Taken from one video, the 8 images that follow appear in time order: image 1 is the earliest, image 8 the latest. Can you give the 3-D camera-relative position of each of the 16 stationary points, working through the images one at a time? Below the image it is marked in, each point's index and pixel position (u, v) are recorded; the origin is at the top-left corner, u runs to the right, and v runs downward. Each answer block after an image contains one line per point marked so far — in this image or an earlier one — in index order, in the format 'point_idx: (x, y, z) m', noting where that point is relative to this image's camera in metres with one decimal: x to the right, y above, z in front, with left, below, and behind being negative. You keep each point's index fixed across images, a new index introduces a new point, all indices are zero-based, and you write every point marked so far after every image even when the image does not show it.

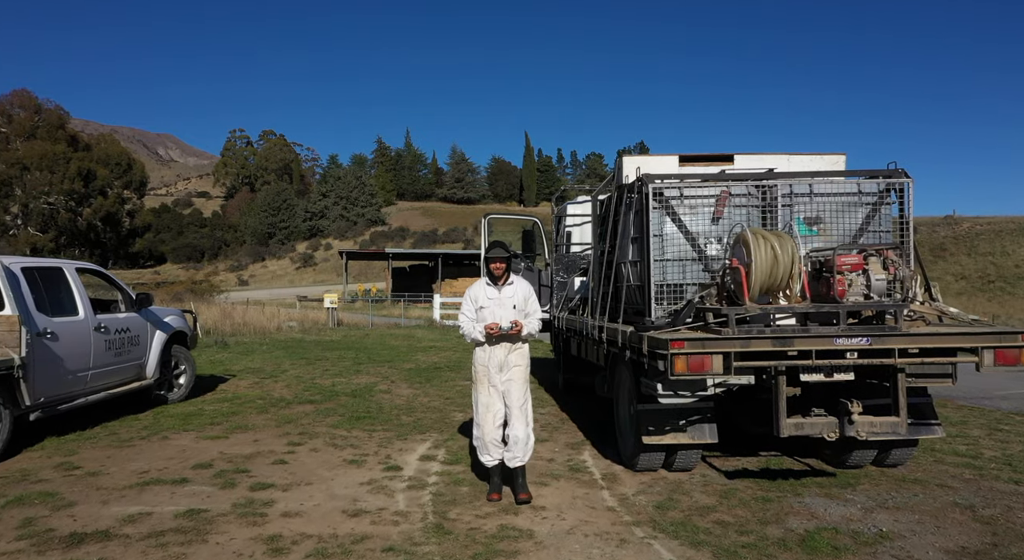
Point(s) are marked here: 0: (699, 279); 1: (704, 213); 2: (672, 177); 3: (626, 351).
0: (+1.6, 0.0, +6.4) m
1: (+1.7, +0.6, +6.4) m
2: (+1.4, +0.9, +6.4) m
3: (+1.0, -0.6, +6.4) m
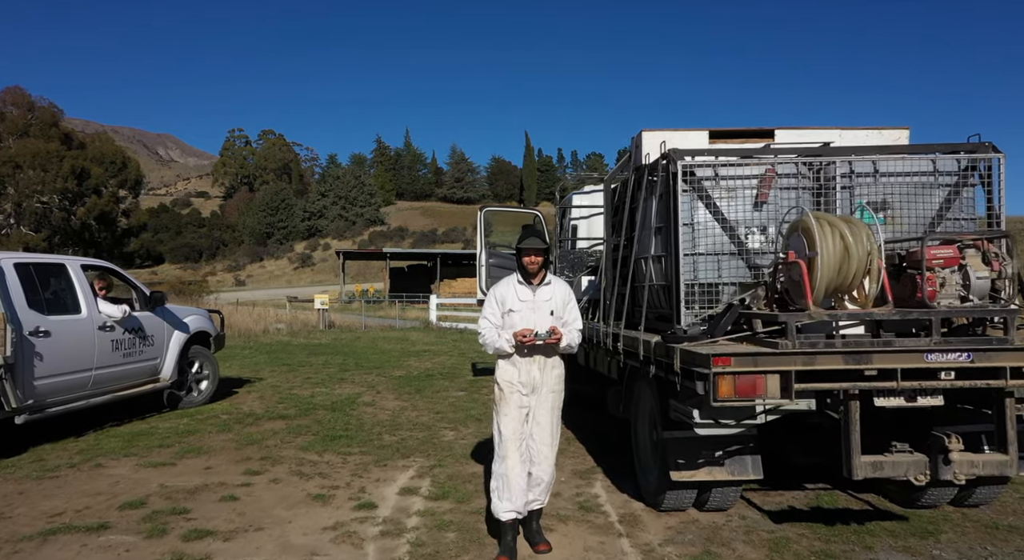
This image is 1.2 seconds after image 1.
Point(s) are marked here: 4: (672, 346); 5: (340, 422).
0: (+1.6, 0.0, +5.3) m
1: (+1.7, +0.6, +5.3) m
2: (+1.4, +0.9, +5.2) m
3: (+1.0, -0.6, +5.2) m
4: (+1.0, -0.4, +4.6) m
5: (-2.0, -1.7, +8.8) m
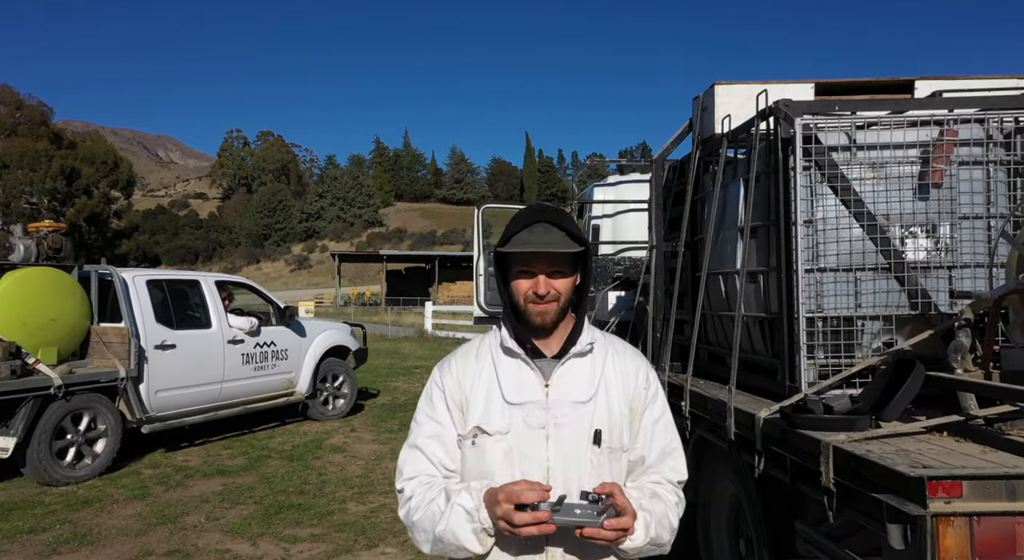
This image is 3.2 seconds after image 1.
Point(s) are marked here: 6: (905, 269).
0: (+1.7, -0.1, +3.3) m
1: (+1.7, +0.4, +3.3) m
2: (+1.4, +0.8, +3.2) m
3: (+1.0, -0.8, +3.2) m
4: (+1.1, -0.6, +2.6) m
5: (-2.0, -1.8, +6.8) m
6: (+1.7, +0.1, +3.2) m
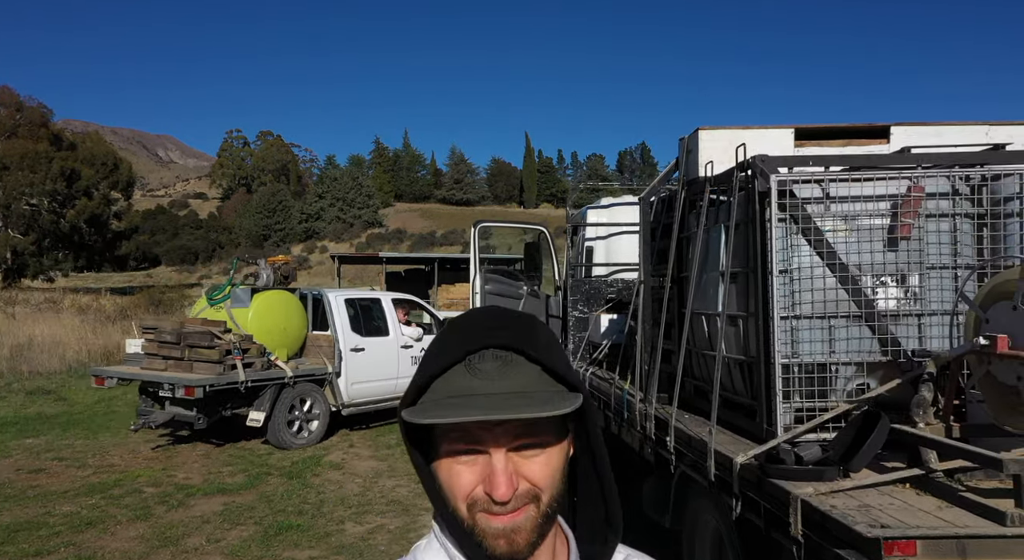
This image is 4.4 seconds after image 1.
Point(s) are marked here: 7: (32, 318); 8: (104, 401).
0: (+1.6, -0.3, +3.4) m
1: (+1.7, +0.2, +3.4) m
2: (+1.4, +0.5, +3.4) m
3: (+1.0, -1.0, +3.3) m
4: (+1.0, -0.8, +2.8) m
5: (-2.0, -2.1, +6.9) m
6: (+1.7, -0.2, +3.4) m
7: (-12.1, -1.0, +18.6) m
8: (-6.8, -2.0, +12.2) m
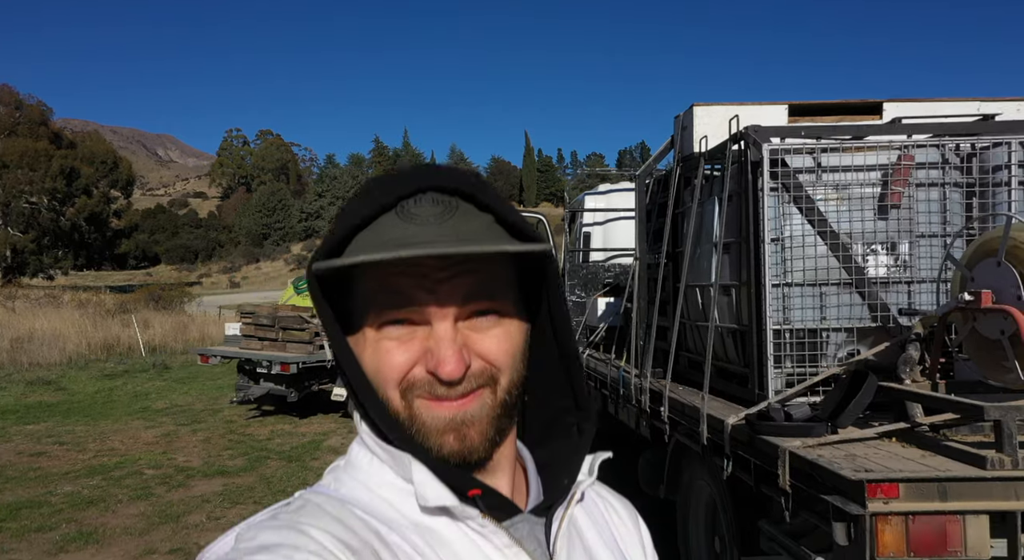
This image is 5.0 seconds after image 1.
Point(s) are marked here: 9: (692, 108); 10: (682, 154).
0: (+1.6, -0.2, +3.5) m
1: (+1.6, +0.4, +3.5) m
2: (+1.4, +0.7, +3.4) m
3: (+1.0, -0.8, +3.4) m
4: (+1.0, -0.6, +2.8) m
5: (-2.1, -1.9, +7.0) m
6: (+1.7, 0.0, +3.5) m
7: (-12.1, -0.8, +18.6) m
8: (-6.8, -1.8, +12.3) m
9: (+1.0, +1.0, +4.3) m
10: (+1.0, +0.8, +4.5) m
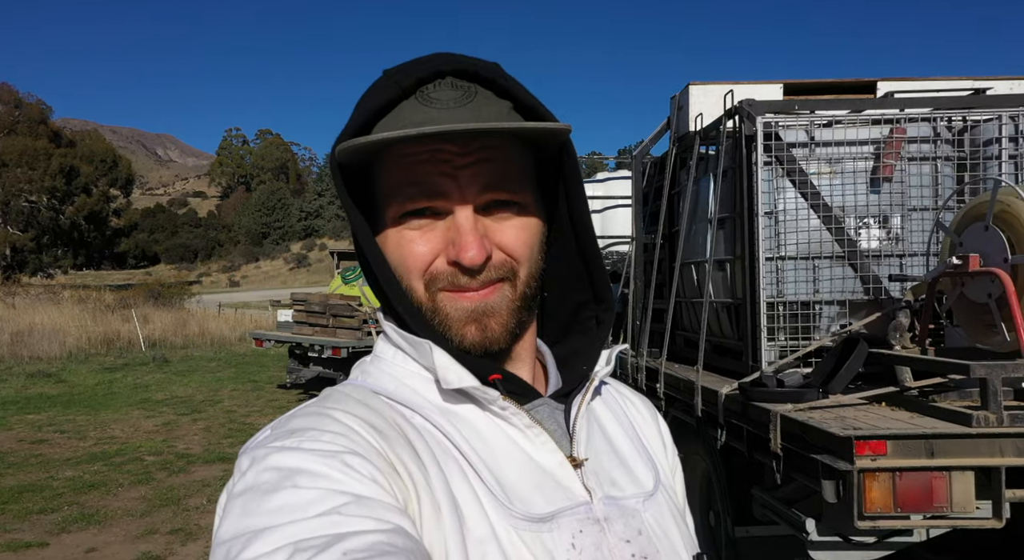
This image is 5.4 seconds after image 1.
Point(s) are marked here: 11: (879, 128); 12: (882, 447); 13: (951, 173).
0: (+1.6, -0.1, +3.5) m
1: (+1.6, +0.5, +3.5) m
2: (+1.3, +0.8, +3.5) m
3: (+0.9, -0.7, +3.4) m
4: (+1.0, -0.5, +2.9) m
5: (-2.1, -1.8, +7.0) m
6: (+1.6, +0.1, +3.5) m
7: (-12.2, -0.7, +18.7) m
8: (-6.8, -1.7, +12.3) m
9: (+1.0, +1.1, +4.3) m
10: (+1.0, +0.9, +4.5) m
11: (+1.8, +0.7, +3.5) m
12: (+1.2, -0.5, +2.3) m
13: (+2.1, +0.5, +3.5) m
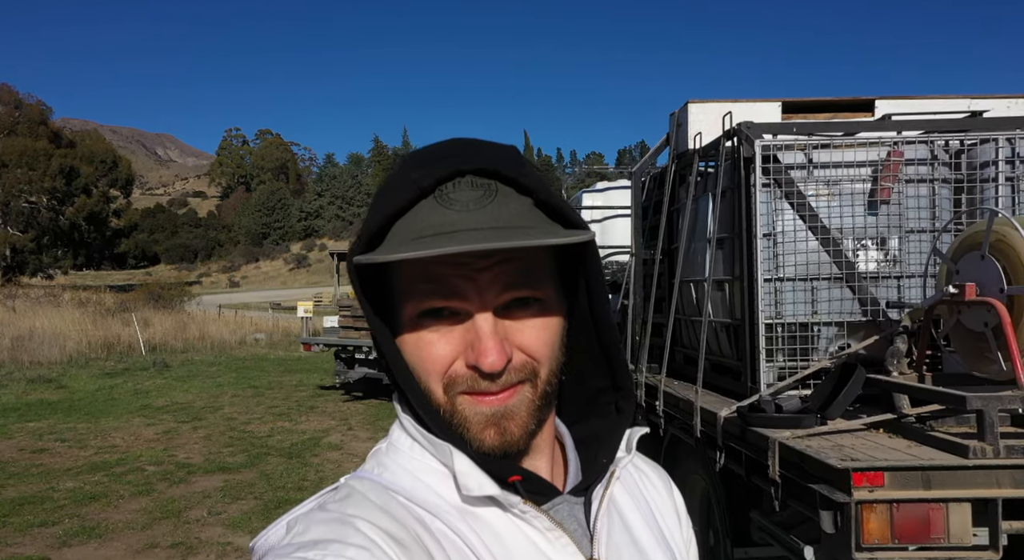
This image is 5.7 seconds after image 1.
0: (+1.6, -0.2, +3.5) m
1: (+1.6, +0.4, +3.5) m
2: (+1.3, +0.7, +3.5) m
3: (+0.9, -0.8, +3.4) m
4: (+1.0, -0.6, +2.9) m
5: (-2.1, -1.9, +7.0) m
6: (+1.6, 0.0, +3.5) m
7: (-12.2, -0.8, +18.7) m
8: (-6.8, -1.8, +12.3) m
9: (+1.0, +1.0, +4.3) m
10: (+1.0, +0.8, +4.6) m
11: (+1.8, +0.6, +3.5) m
12: (+1.2, -0.6, +2.3) m
13: (+2.1, +0.4, +3.5) m
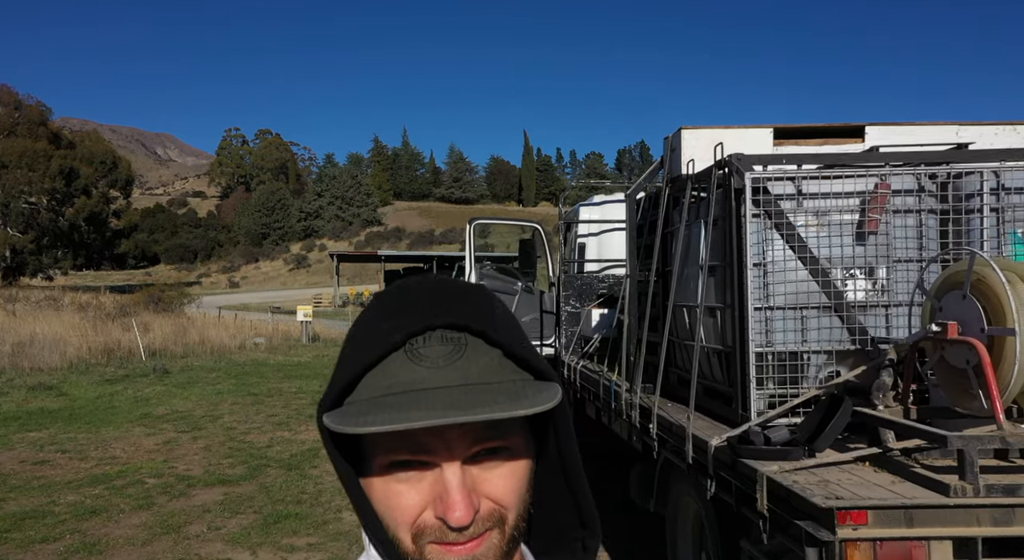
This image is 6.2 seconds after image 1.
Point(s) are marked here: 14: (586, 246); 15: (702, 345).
0: (+1.6, -0.3, +3.6) m
1: (+1.6, +0.3, +3.6) m
2: (+1.3, +0.6, +3.6) m
3: (+0.9, -0.9, +3.5) m
4: (+0.9, -0.8, +2.9) m
5: (-2.1, -2.0, +7.1) m
6: (+1.6, -0.1, +3.6) m
7: (-12.2, -0.9, +18.7) m
8: (-6.8, -1.9, +12.4) m
9: (+1.0, +0.9, +4.4) m
10: (+1.0, +0.7, +4.6) m
11: (+1.7, +0.5, +3.6) m
12: (+1.1, -0.8, +2.4) m
13: (+2.1, +0.3, +3.6) m
14: (+0.8, +0.4, +7.9) m
15: (+1.0, -0.3, +3.9) m
